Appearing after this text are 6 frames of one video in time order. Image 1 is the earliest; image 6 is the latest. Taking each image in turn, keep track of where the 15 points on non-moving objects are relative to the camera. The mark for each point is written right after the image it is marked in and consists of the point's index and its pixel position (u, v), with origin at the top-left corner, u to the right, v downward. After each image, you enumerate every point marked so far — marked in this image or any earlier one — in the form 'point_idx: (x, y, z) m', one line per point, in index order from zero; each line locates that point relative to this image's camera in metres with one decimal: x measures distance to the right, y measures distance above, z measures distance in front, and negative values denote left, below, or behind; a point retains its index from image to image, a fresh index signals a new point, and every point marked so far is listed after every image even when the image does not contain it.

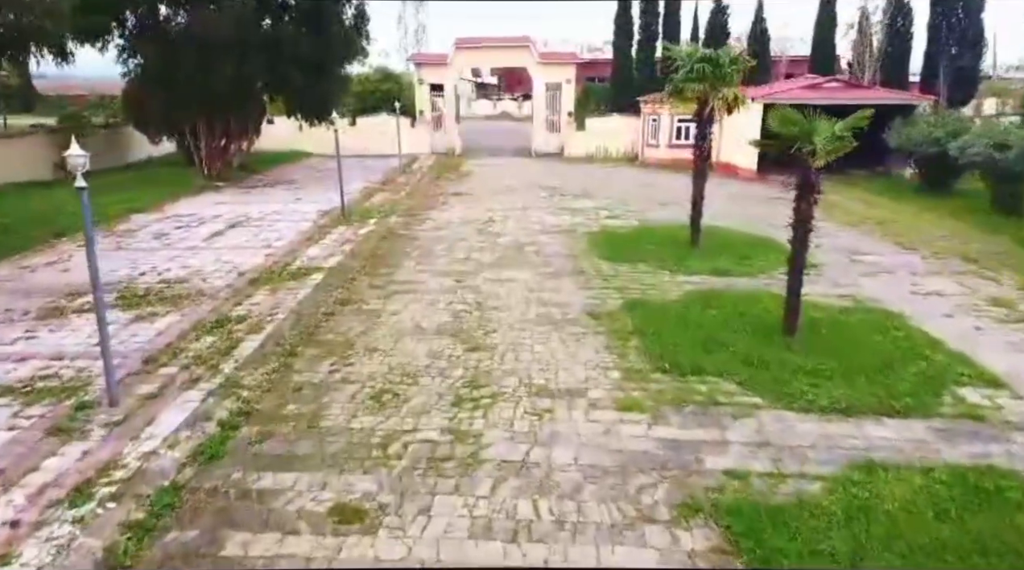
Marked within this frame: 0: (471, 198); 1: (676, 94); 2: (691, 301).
0: (-0.9, +1.9, +14.7) m
1: (+2.3, +2.6, +9.4) m
2: (+2.0, -0.2, +7.4) m
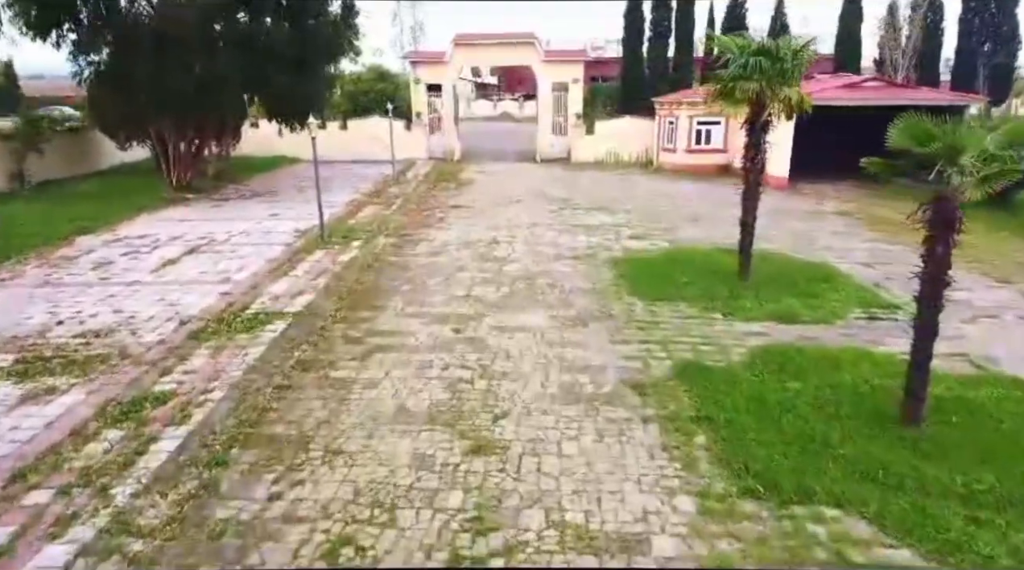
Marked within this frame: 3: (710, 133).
0: (-0.8, +1.4, +13.0) m
1: (+2.4, +2.2, +7.7) m
2: (+2.1, -0.7, +5.7) m
3: (+5.4, +4.1, +18.5) m
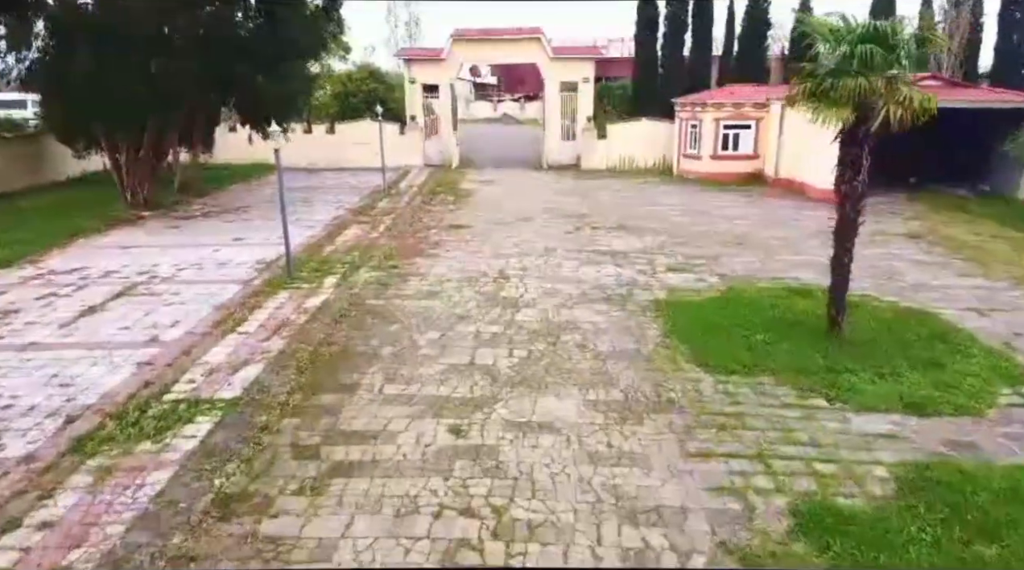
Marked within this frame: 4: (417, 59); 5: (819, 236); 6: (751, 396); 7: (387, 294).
0: (-0.6, +0.8, +11.0) m
1: (+2.6, +1.6, +5.7) m
2: (+2.2, -1.2, +3.7) m
3: (+5.6, +3.6, +16.6) m
4: (-2.8, +6.7, +19.9) m
5: (+4.8, +0.8, +10.4) m
6: (+1.8, -0.8, +5.1) m
7: (-1.4, -0.1, +7.6) m
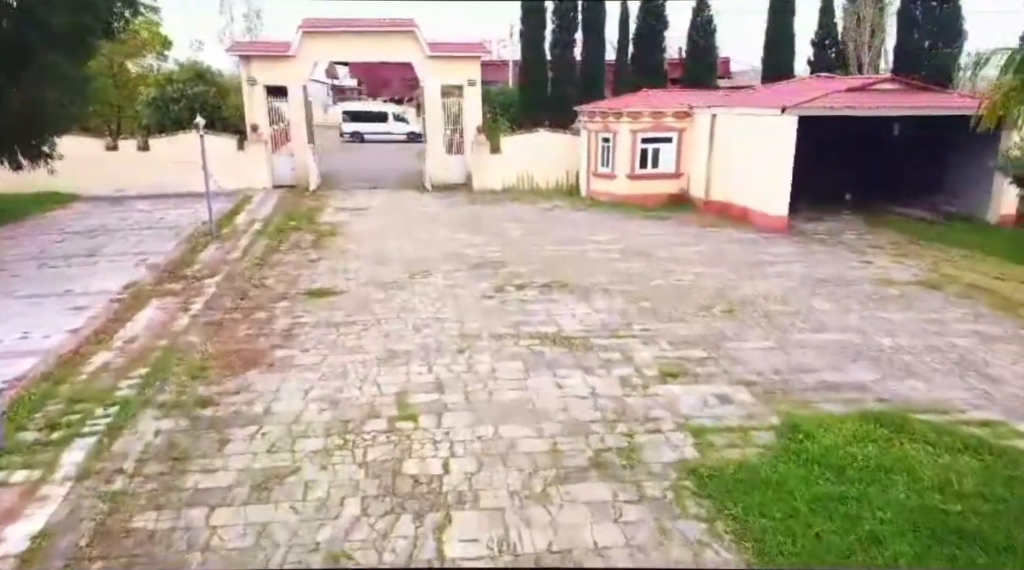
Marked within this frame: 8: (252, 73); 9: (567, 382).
0: (-1.8, -0.3, +7.4) m
1: (+2.2, +0.7, +2.9) m
2: (+2.5, -2.1, +0.8) m
3: (+3.0, +2.7, +14.0) m
4: (-6.0, +5.4, +15.7) m
5: (+3.6, -0.1, +7.8) m
6: (+1.7, -1.7, +2.0) m
7: (-1.9, -1.2, +4.0) m
8: (-6.2, +5.1, +16.1) m
9: (+0.4, -0.8, +5.4) m
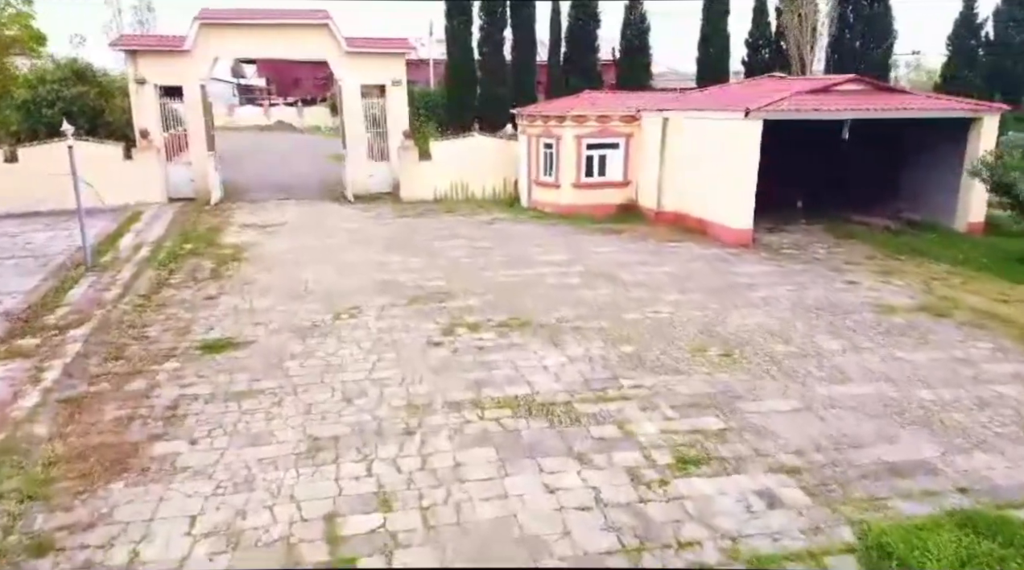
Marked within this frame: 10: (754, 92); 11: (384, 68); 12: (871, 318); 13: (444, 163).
0: (-2.2, -0.8, +5.8) m
1: (+2.3, +0.4, +1.7) m
2: (+2.9, -2.4, -0.3) m
3: (+1.8, +2.4, +12.9) m
4: (-7.4, +4.7, +13.6) m
5: (+3.1, -0.4, +6.8) m
6: (+2.0, -2.1, +0.8) m
7: (-1.9, -1.7, +2.4) m
8: (-7.7, +4.4, +13.9) m
9: (+0.3, -1.2, +4.0) m
10: (+4.1, +3.3, +11.5) m
11: (-2.8, +4.7, +14.6) m
12: (+3.7, -0.3, +6.9) m
13: (-1.5, +2.7, +14.7) m
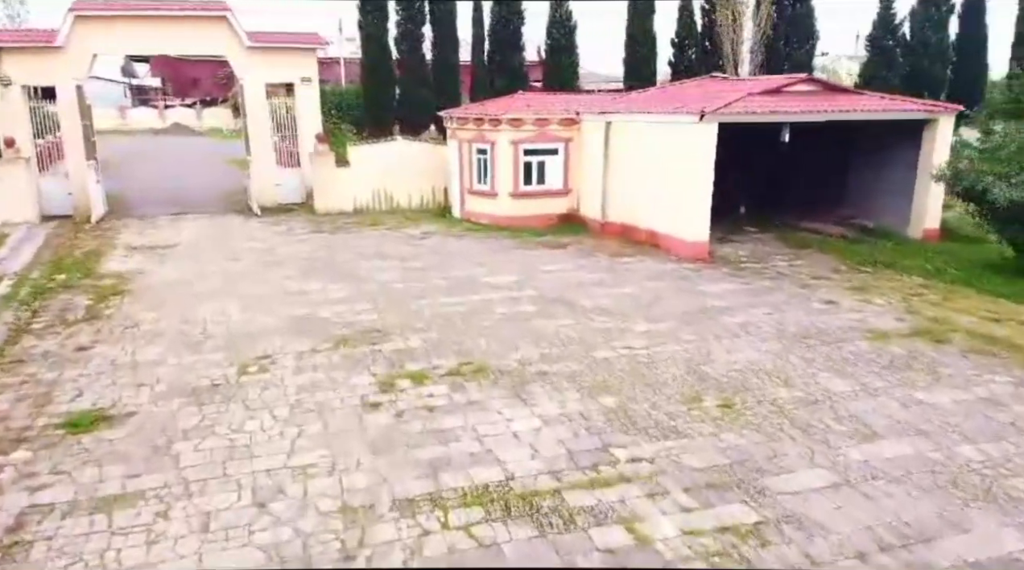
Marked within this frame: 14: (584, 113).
0: (-2.5, -1.2, +4.4) m
1: (+2.5, +0.1, +0.8) m
2: (+3.4, -2.7, -1.1) m
3: (+0.6, +2.1, +11.9) m
4: (-8.8, +4.1, +11.4) m
5: (+2.7, -0.6, +6.0) m
6: (+2.3, -2.4, -0.1) m
7: (-1.7, -2.1, +1.0) m
8: (-9.0, +3.8, +11.7) m
9: (+0.2, -1.5, +2.9) m
10: (+3.0, +3.1, +10.8) m
11: (-4.3, +4.3, +13.1) m
12: (+3.3, -0.6, +6.2) m
13: (-2.9, +2.2, +13.3) m
14: (+1.2, +3.0, +11.5) m
